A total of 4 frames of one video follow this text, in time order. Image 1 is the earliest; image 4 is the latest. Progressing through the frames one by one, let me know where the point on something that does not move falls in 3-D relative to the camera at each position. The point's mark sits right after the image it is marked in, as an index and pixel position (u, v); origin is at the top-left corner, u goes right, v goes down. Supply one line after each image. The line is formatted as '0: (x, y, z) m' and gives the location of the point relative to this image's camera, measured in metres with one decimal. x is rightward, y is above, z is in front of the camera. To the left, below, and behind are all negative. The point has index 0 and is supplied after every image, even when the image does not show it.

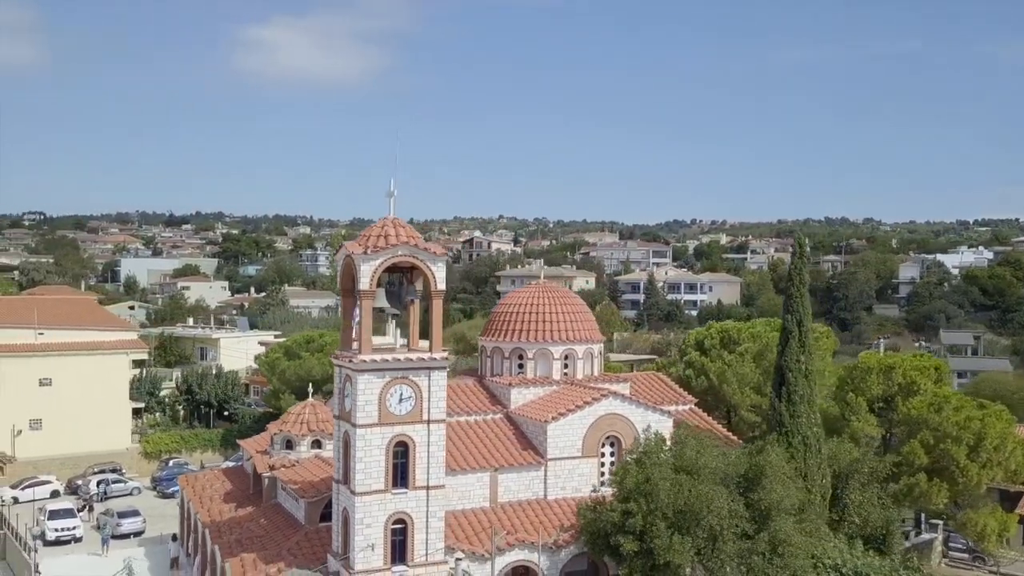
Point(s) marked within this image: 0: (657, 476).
0: (+2.8, -3.6, +19.0) m
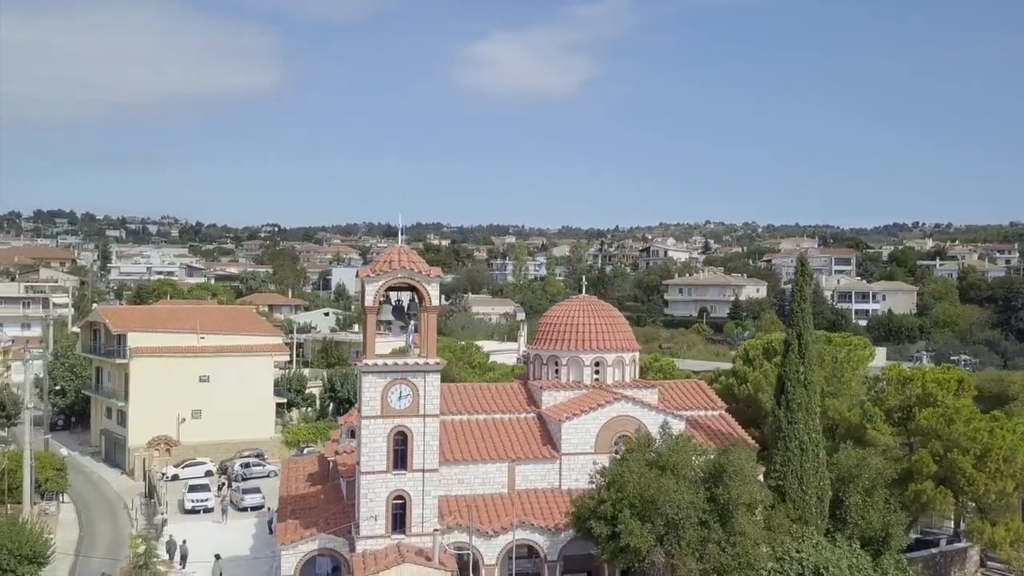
0: (+2.5, -3.9, +21.6) m
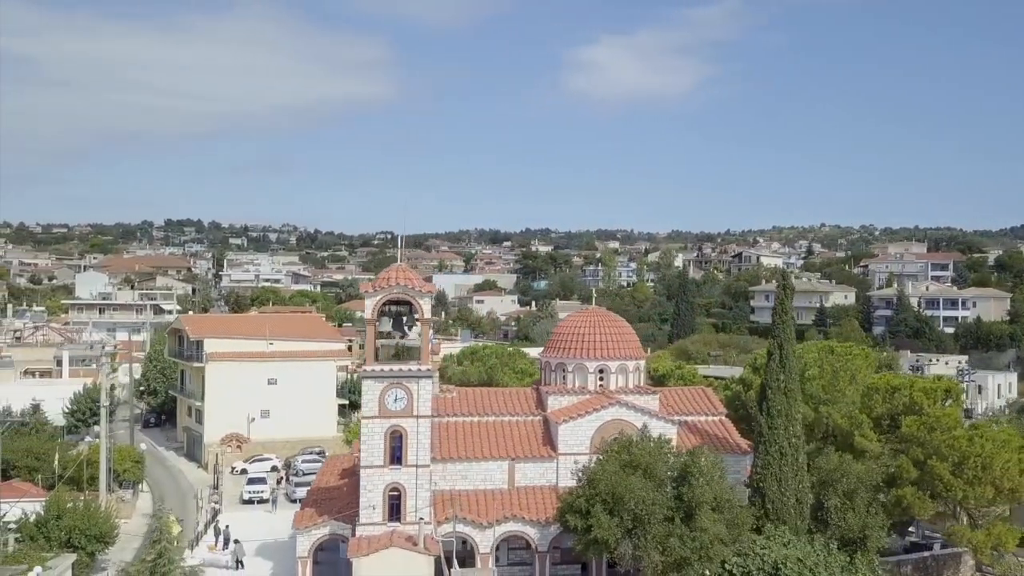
0: (+2.2, -4.3, +23.6) m
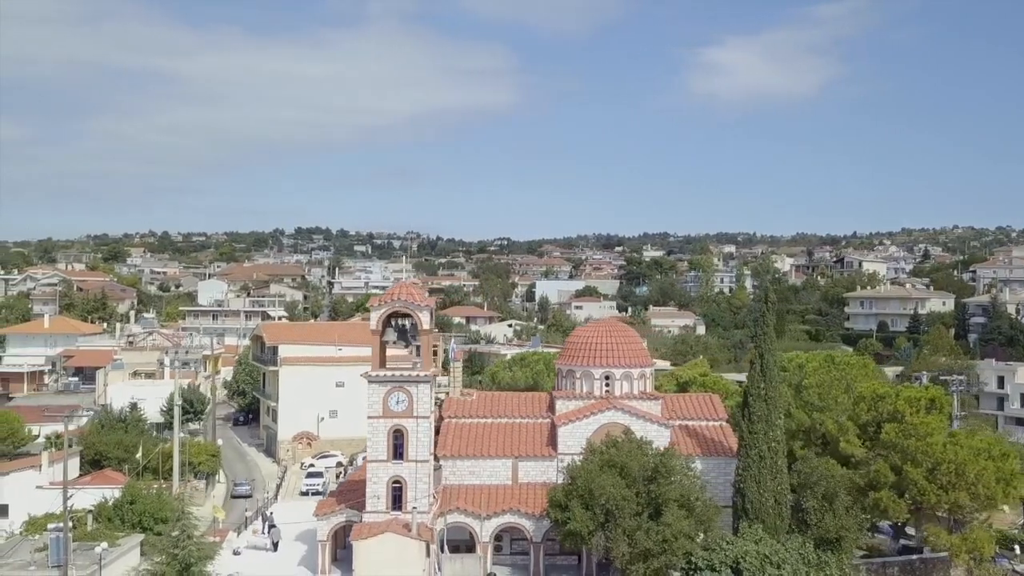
0: (+1.9, -4.6, +25.8) m
